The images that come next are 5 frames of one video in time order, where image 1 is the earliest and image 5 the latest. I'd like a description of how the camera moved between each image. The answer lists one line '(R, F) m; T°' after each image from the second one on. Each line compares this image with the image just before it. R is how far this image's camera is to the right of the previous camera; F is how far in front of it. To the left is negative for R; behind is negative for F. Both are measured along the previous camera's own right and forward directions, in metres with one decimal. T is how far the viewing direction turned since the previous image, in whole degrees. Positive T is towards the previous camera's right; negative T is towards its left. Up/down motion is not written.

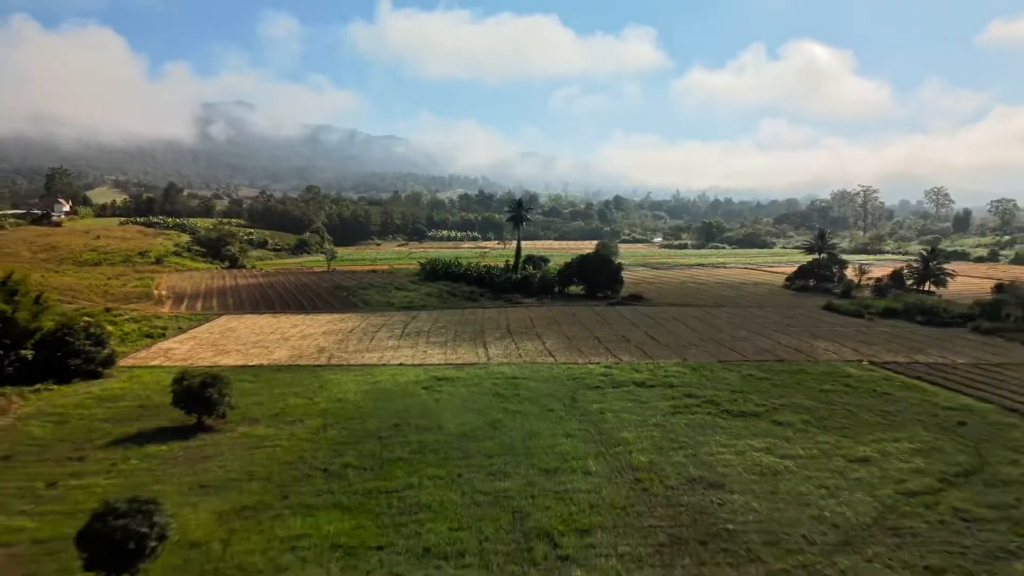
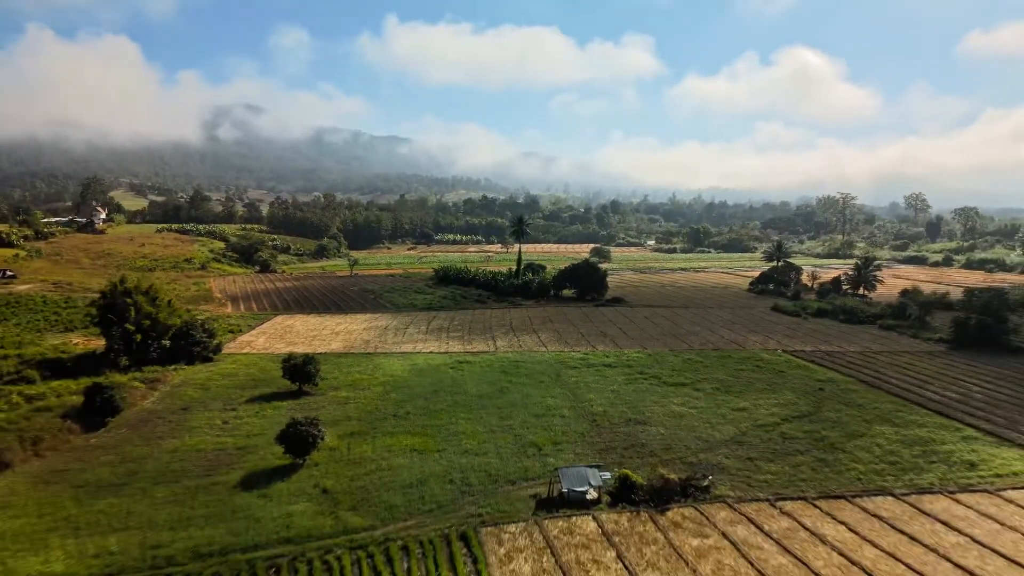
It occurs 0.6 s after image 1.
(0.0, -4.9) m; 0°
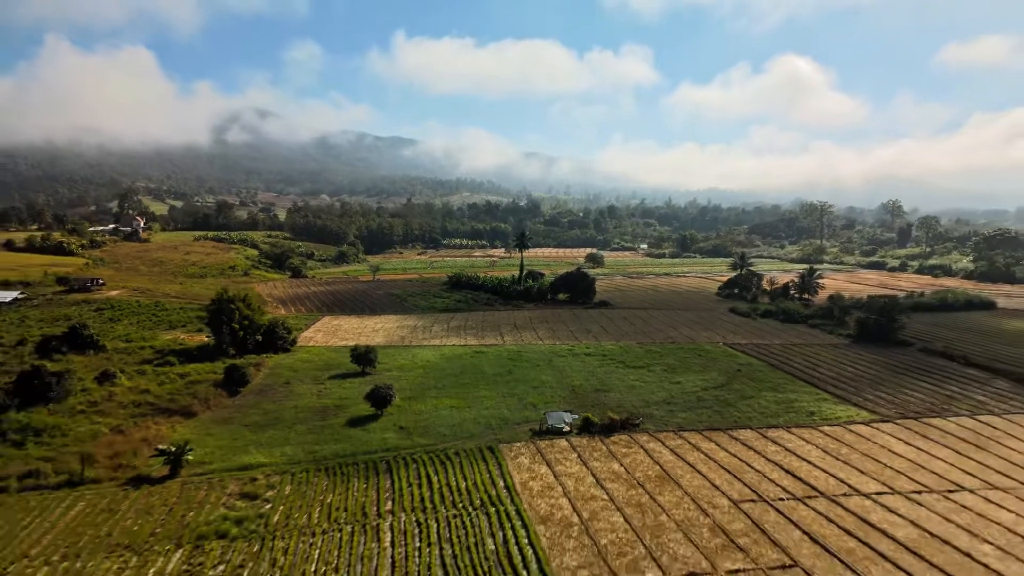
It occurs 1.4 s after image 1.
(-0.1, -6.0) m; 0°
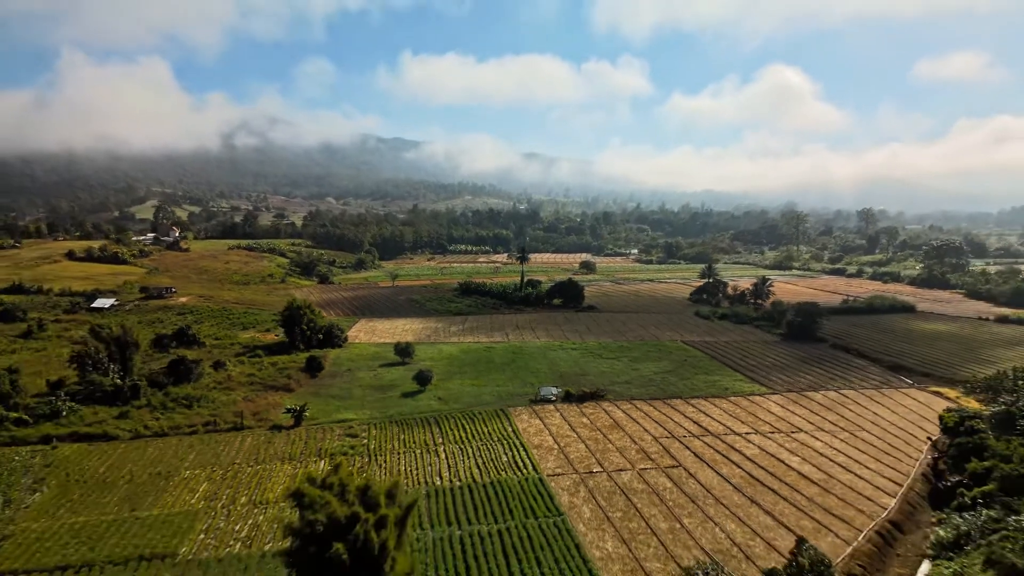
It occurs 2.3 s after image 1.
(-0.1, -7.1) m; 0°
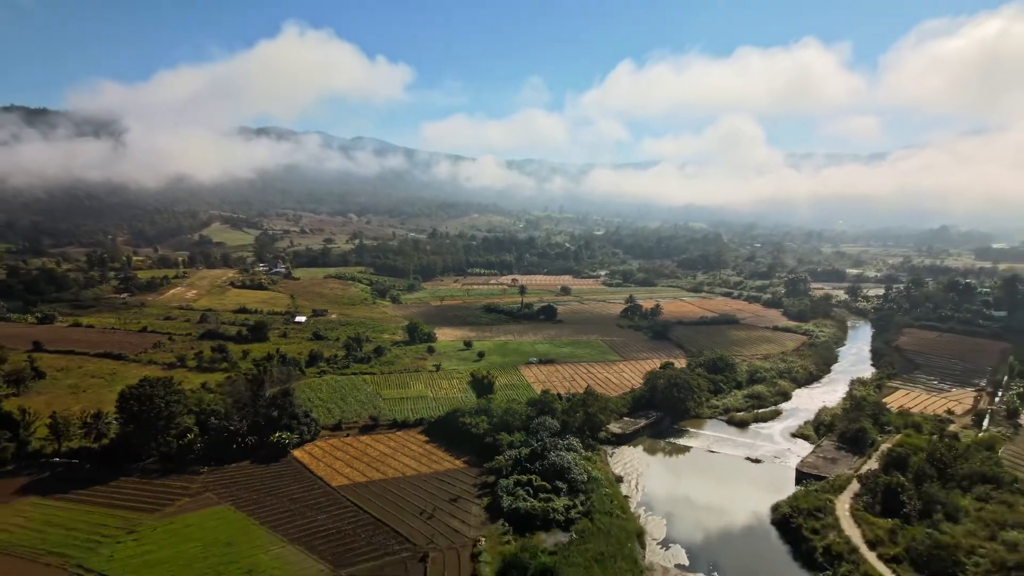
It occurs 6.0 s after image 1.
(-0.6, -33.2) m; 0°
